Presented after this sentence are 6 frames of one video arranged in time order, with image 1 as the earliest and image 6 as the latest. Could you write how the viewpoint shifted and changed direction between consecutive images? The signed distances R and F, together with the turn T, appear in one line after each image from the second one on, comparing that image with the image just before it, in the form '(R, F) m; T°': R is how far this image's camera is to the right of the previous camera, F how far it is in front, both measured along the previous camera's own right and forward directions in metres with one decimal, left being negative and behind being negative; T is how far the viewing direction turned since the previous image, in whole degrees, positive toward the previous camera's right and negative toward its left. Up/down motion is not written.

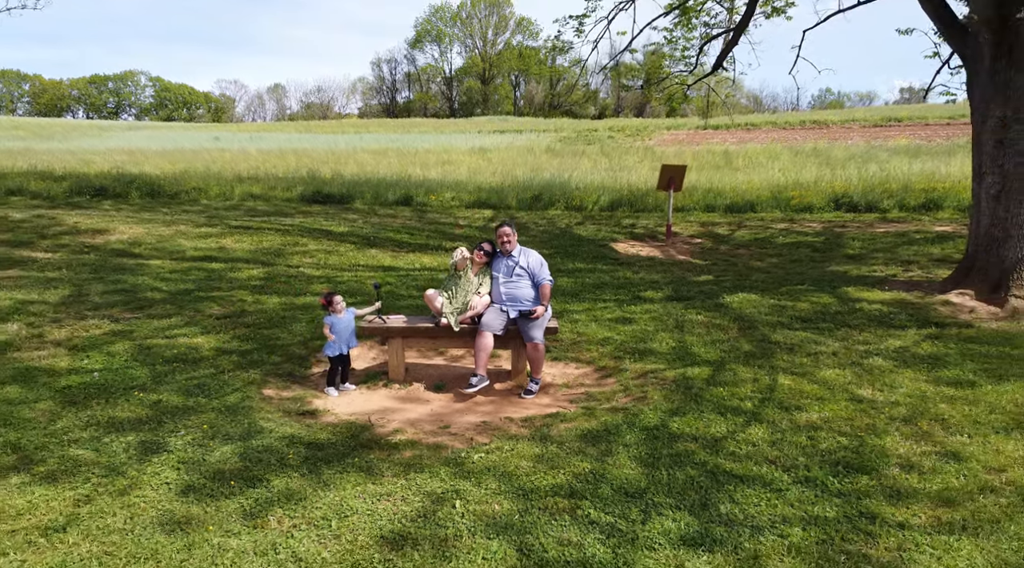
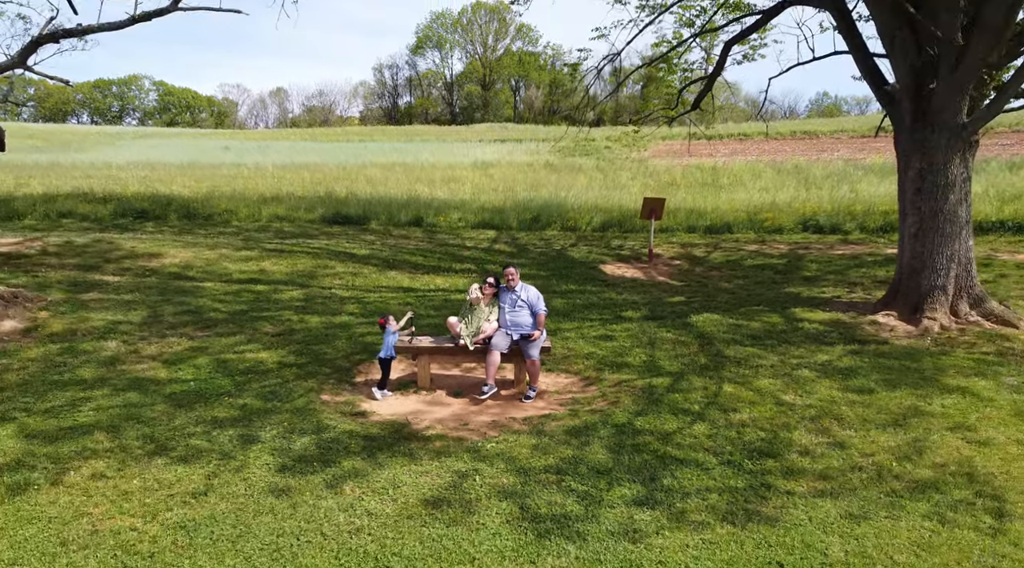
(0.0, -1.6) m; 0°
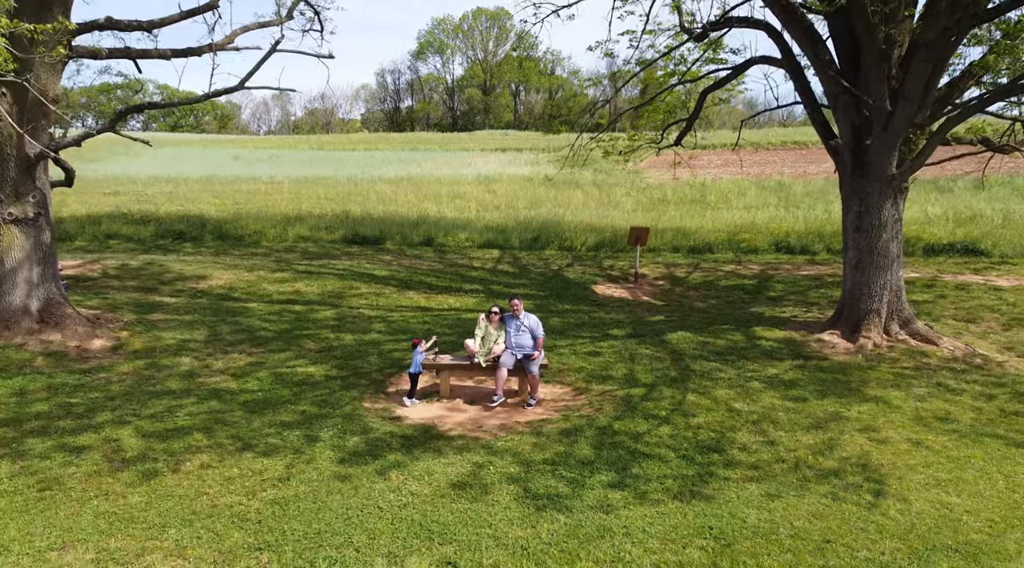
(0.0, -1.7) m; 0°
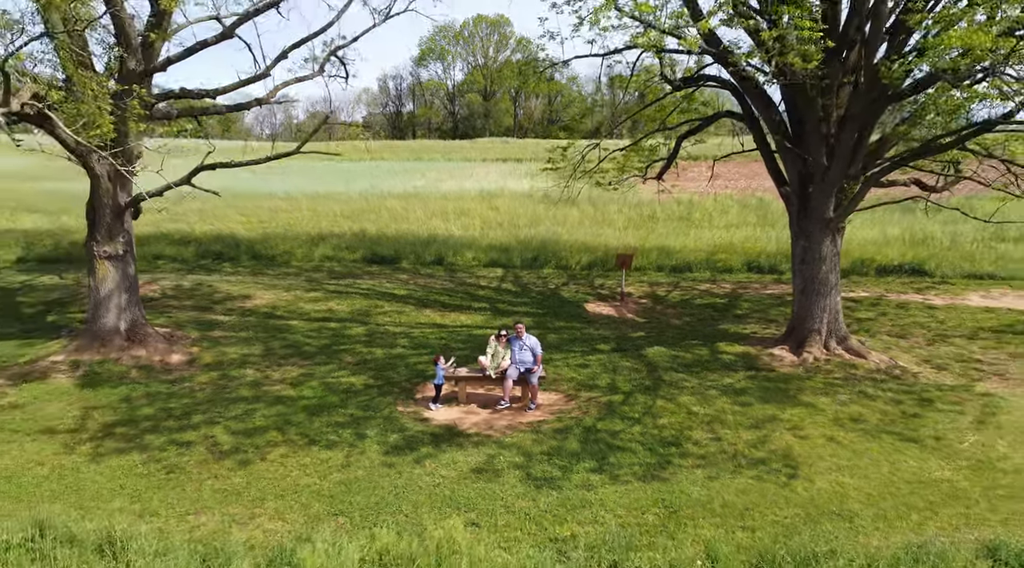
(-0.1, -2.2) m; 0°
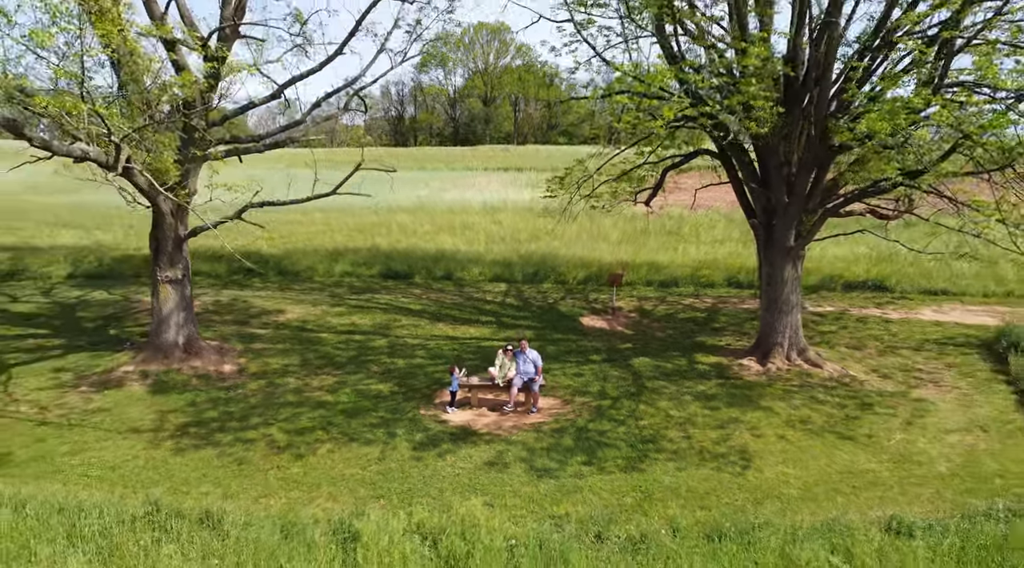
(-0.1, -2.0) m; 0°
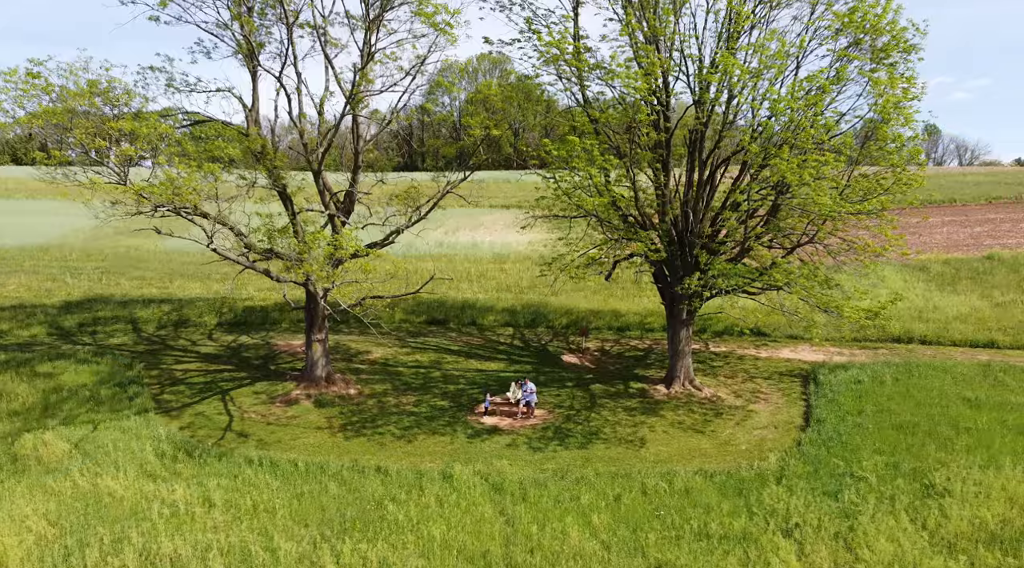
(-0.3, -10.2) m; 0°
